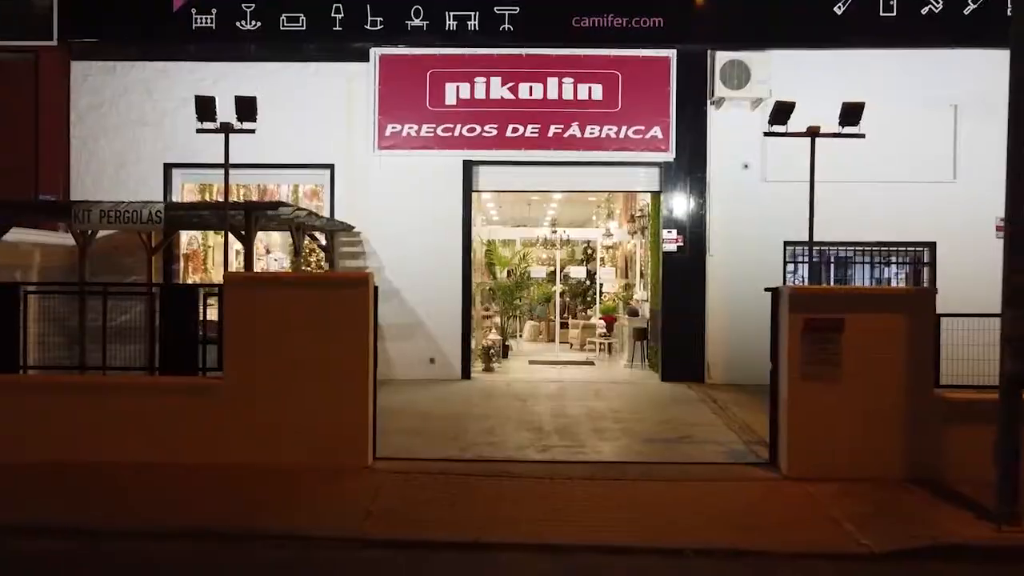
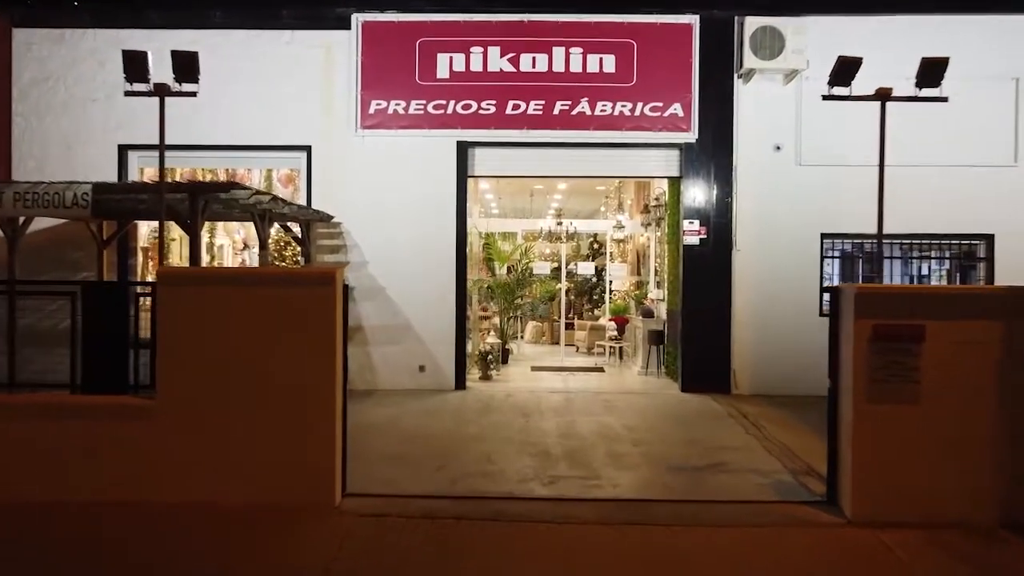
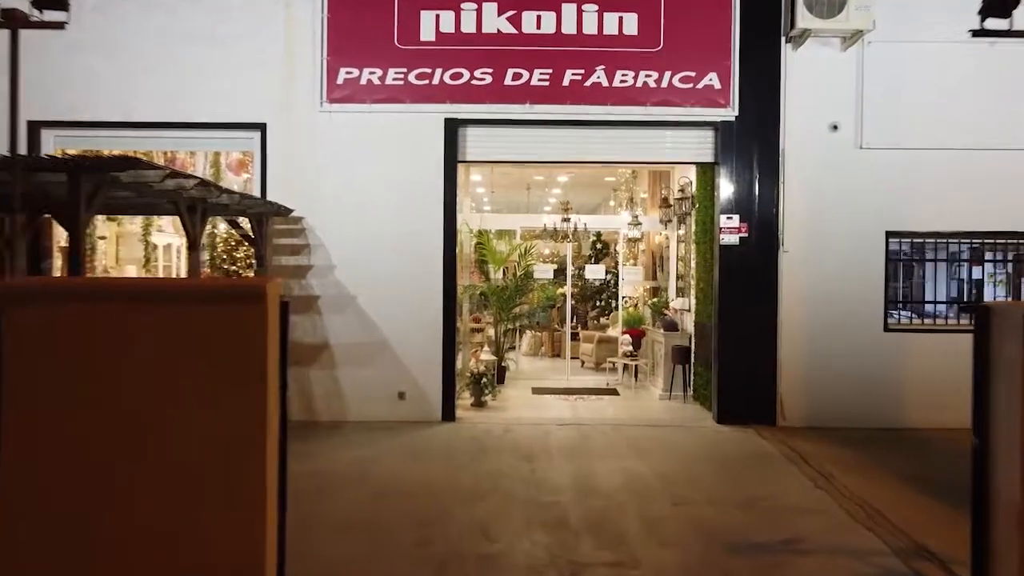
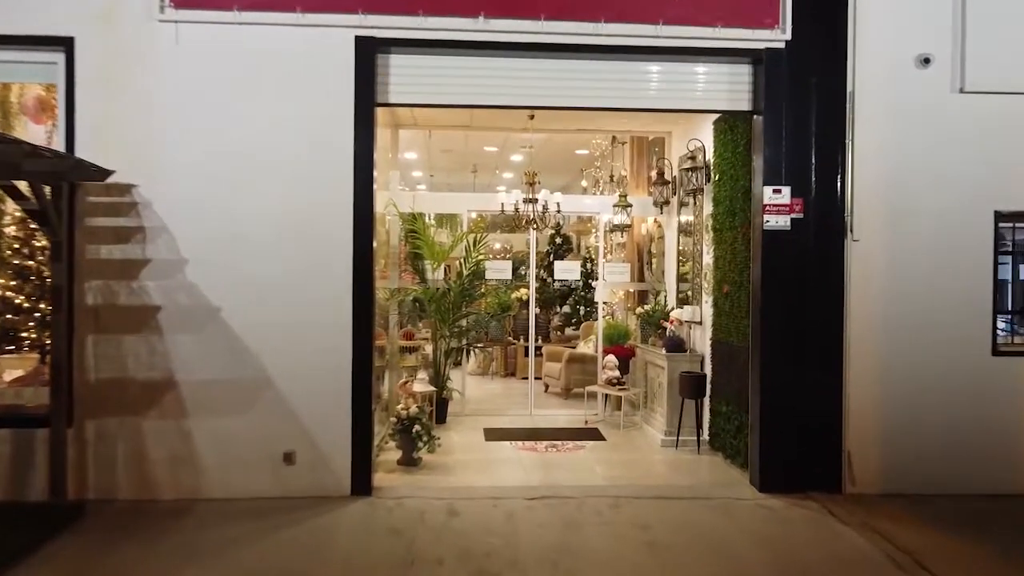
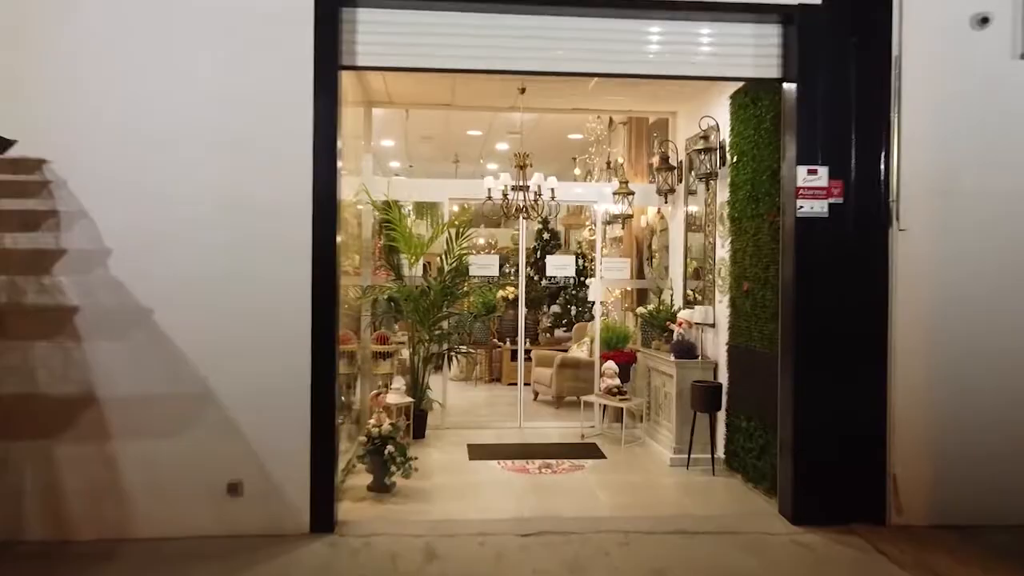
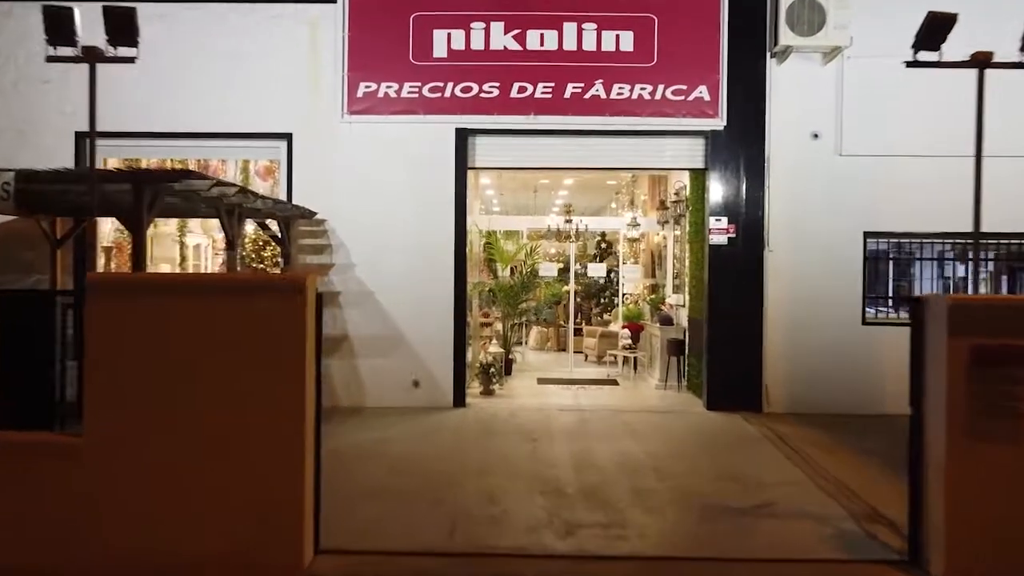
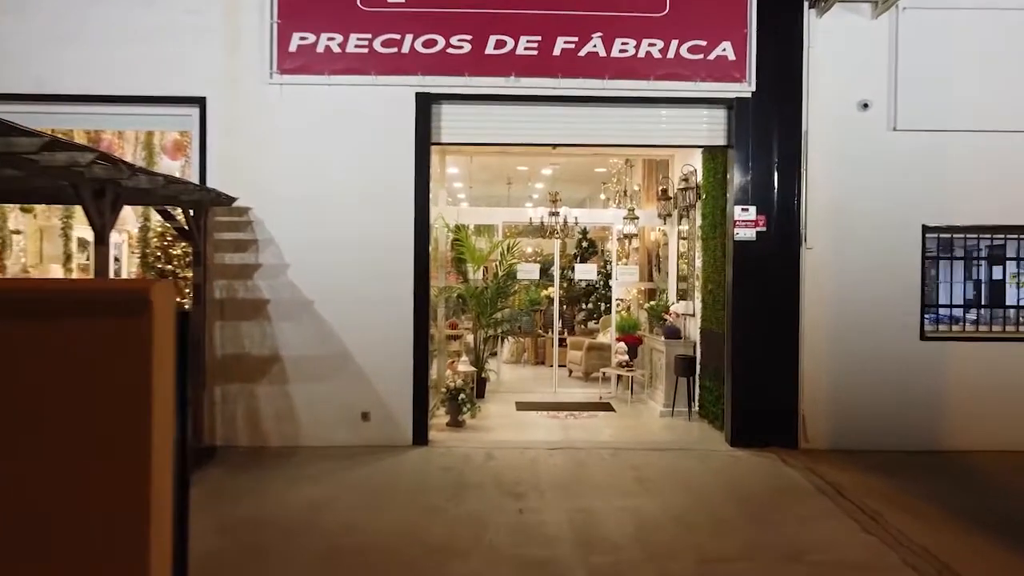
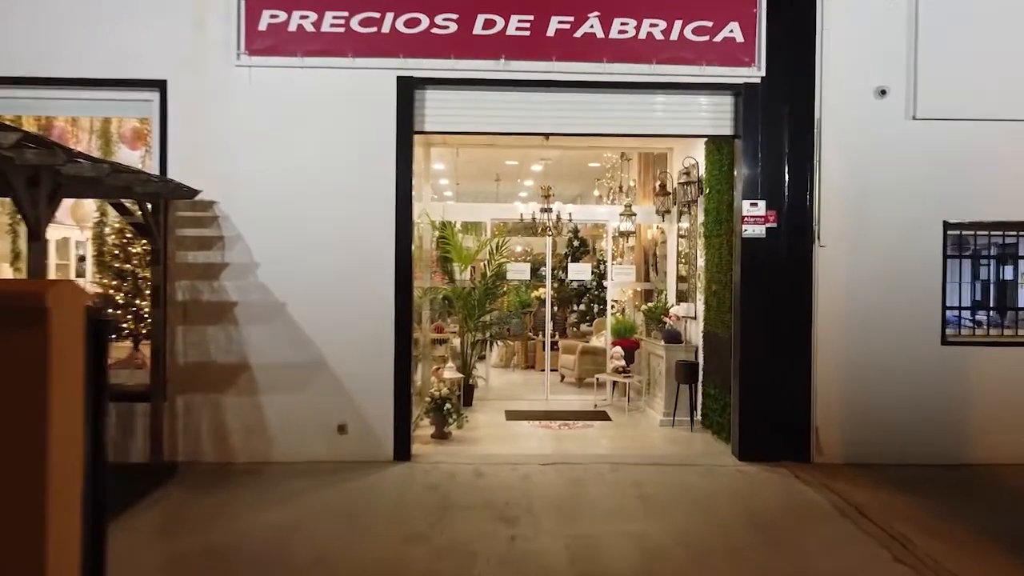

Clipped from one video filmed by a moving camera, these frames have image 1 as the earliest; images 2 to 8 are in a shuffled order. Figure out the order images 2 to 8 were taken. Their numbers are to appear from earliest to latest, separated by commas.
2, 6, 3, 7, 8, 4, 5
